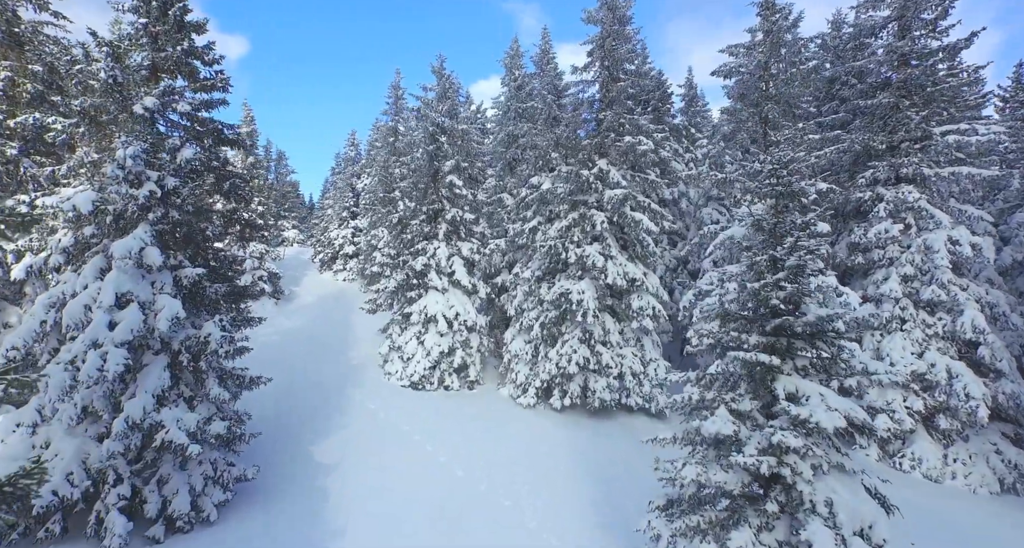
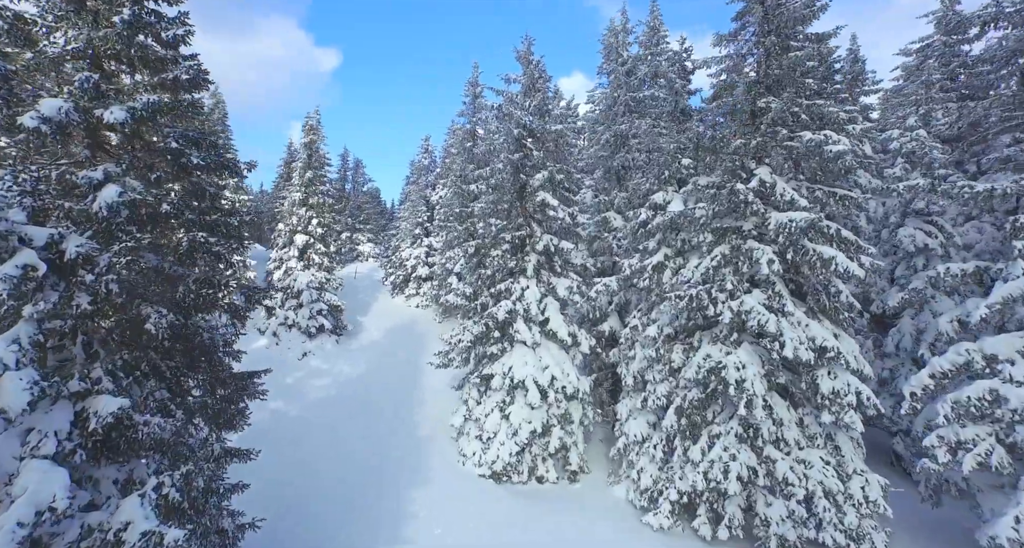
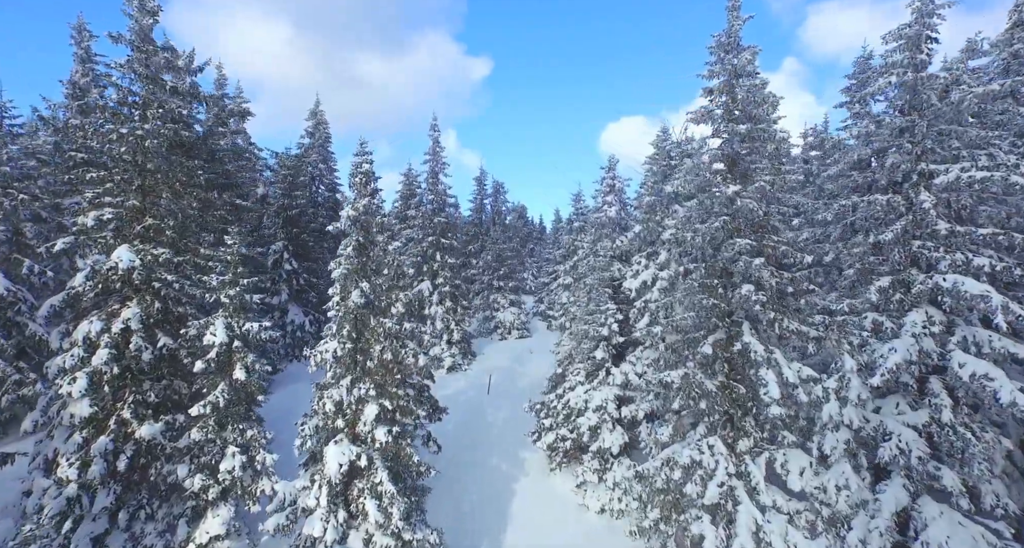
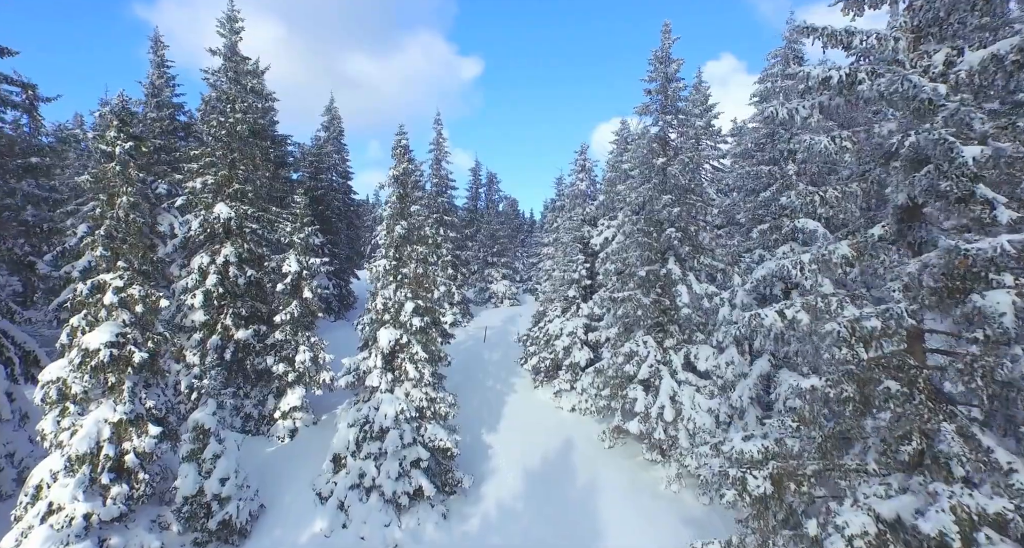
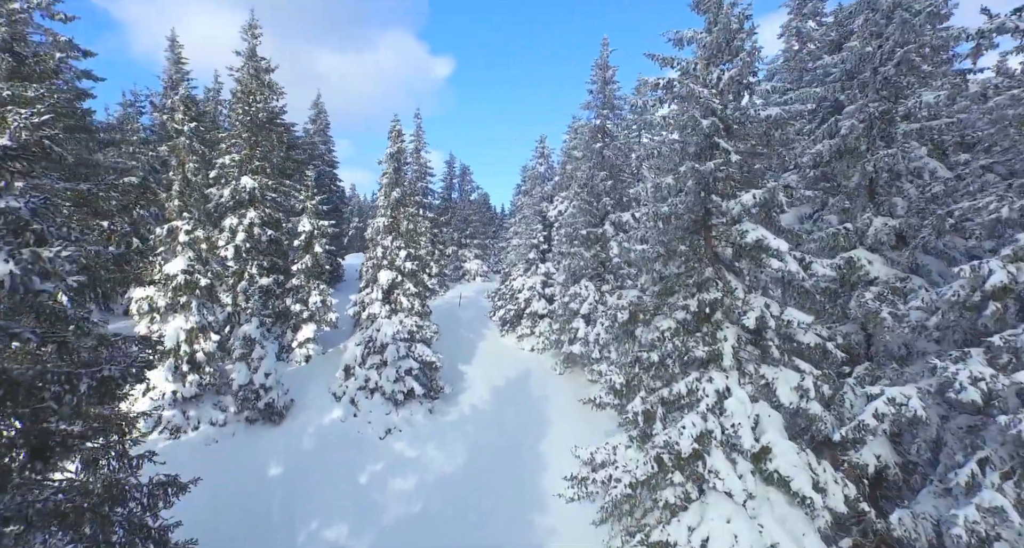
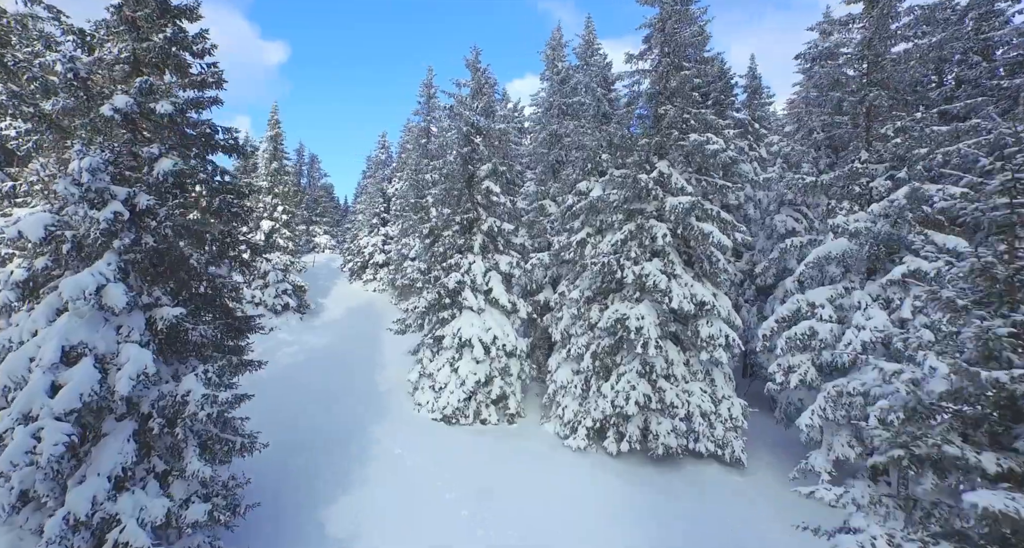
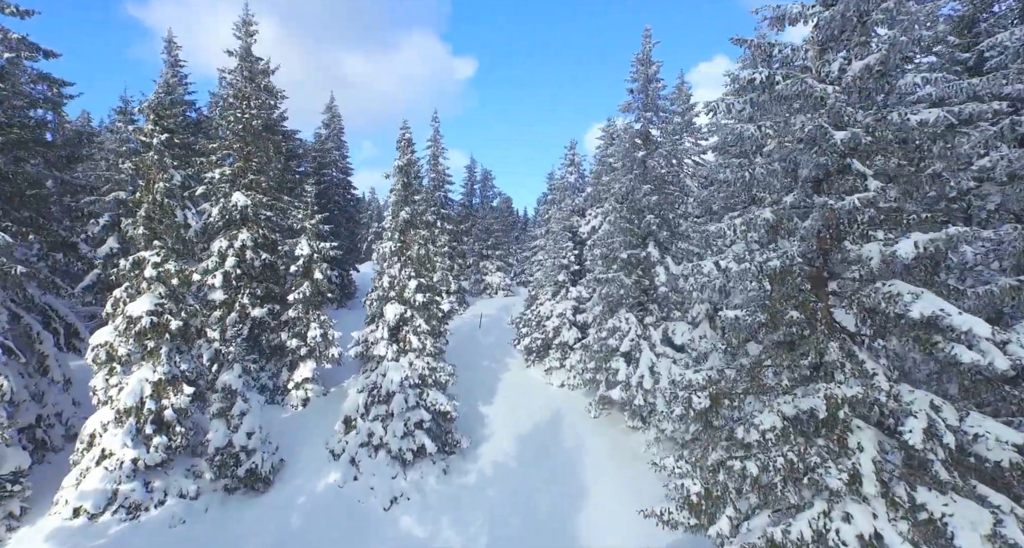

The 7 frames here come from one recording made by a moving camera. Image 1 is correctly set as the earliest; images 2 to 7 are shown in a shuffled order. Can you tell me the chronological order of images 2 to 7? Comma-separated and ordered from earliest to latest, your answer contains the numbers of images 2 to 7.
6, 2, 5, 7, 4, 3
